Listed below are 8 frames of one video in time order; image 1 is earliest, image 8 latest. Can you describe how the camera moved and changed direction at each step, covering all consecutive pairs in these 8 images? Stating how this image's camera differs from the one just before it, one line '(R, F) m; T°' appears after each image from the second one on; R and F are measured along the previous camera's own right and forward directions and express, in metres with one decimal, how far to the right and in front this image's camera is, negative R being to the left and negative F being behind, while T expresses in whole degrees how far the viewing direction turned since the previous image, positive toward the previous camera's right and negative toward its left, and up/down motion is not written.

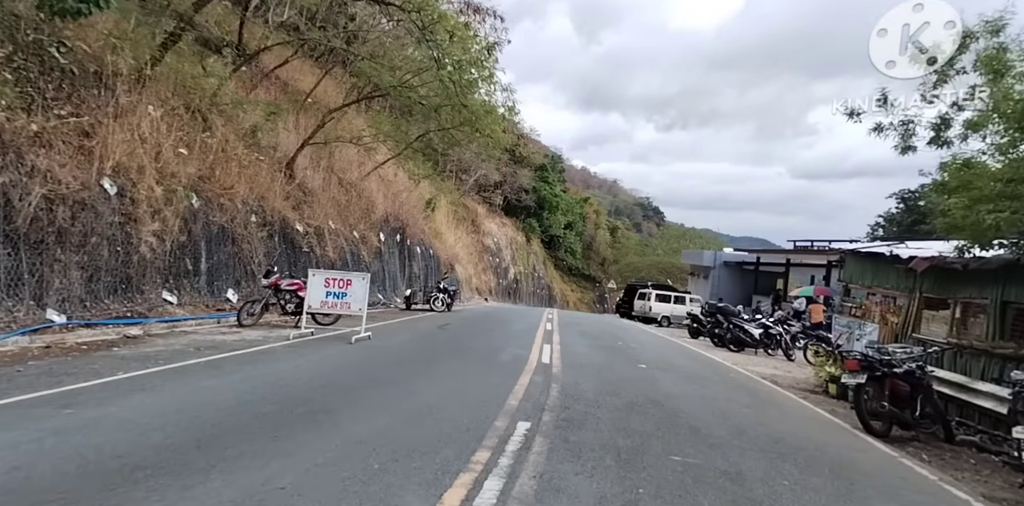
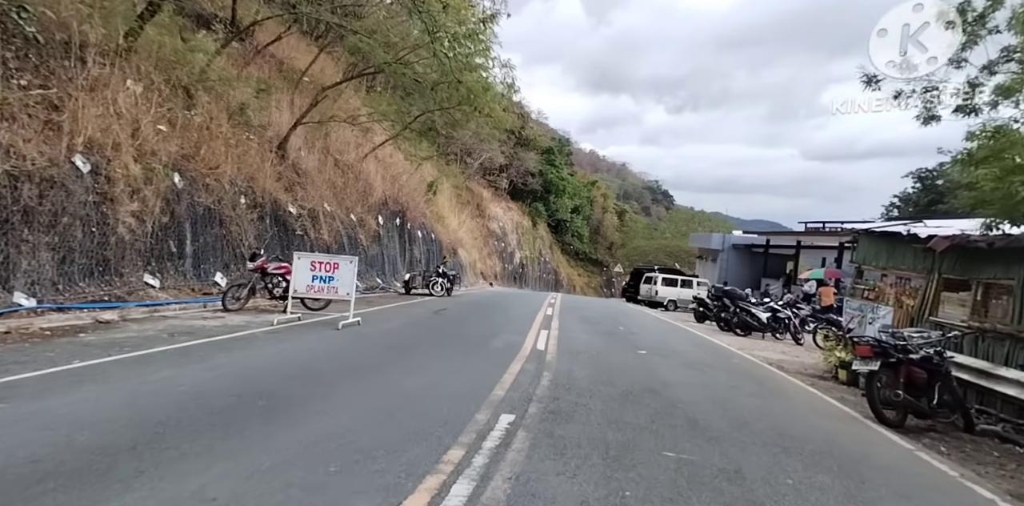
(+0.4, +0.6) m; -1°
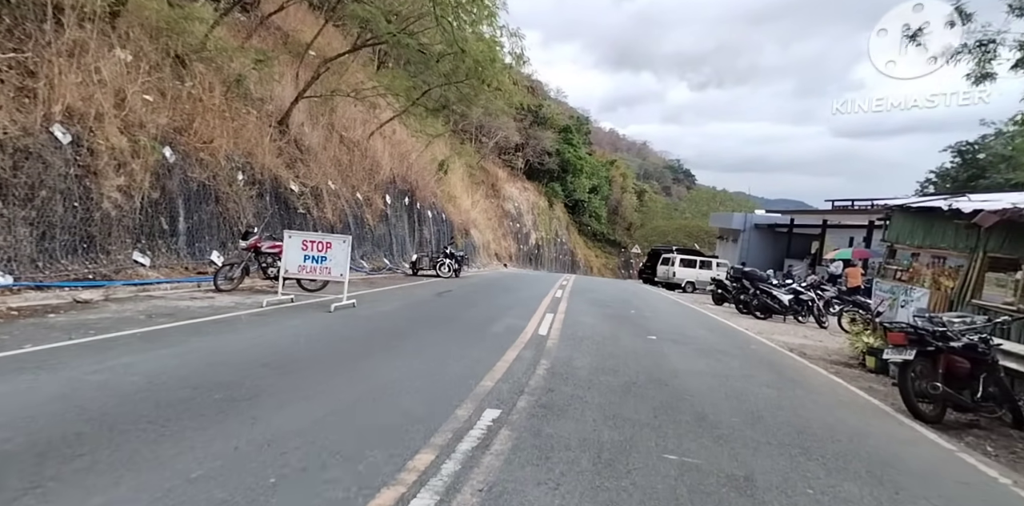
(+0.4, +0.8) m; -2°
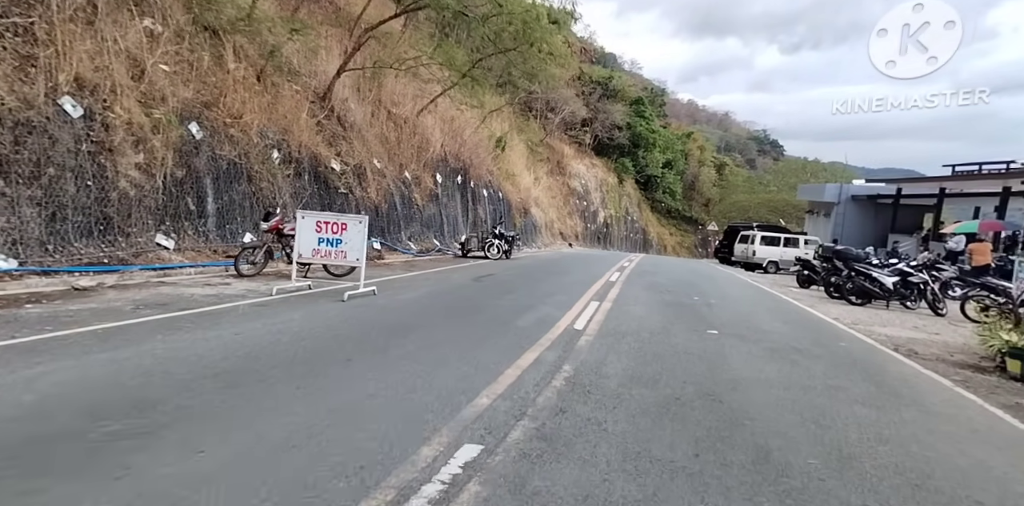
(+0.8, +1.8) m; -8°
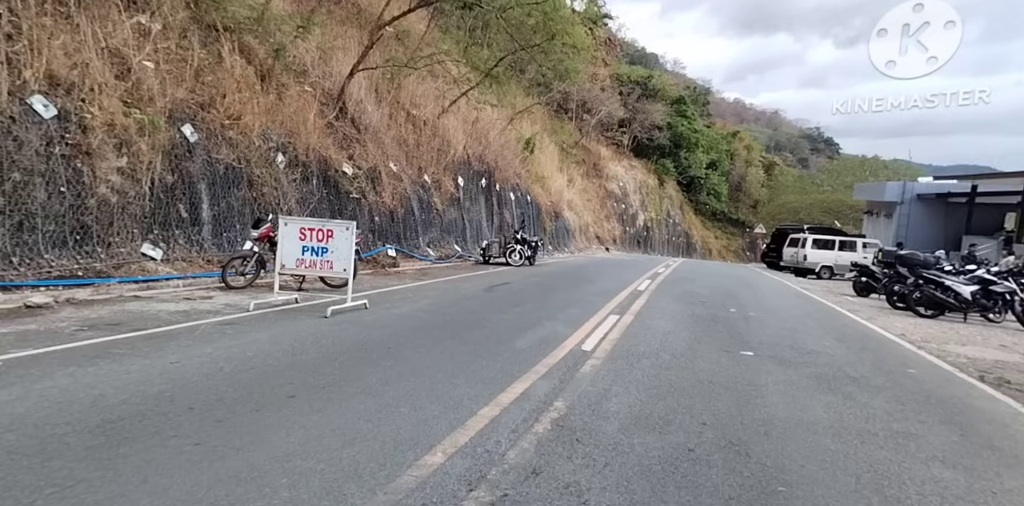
(+0.7, +1.4) m; -4°
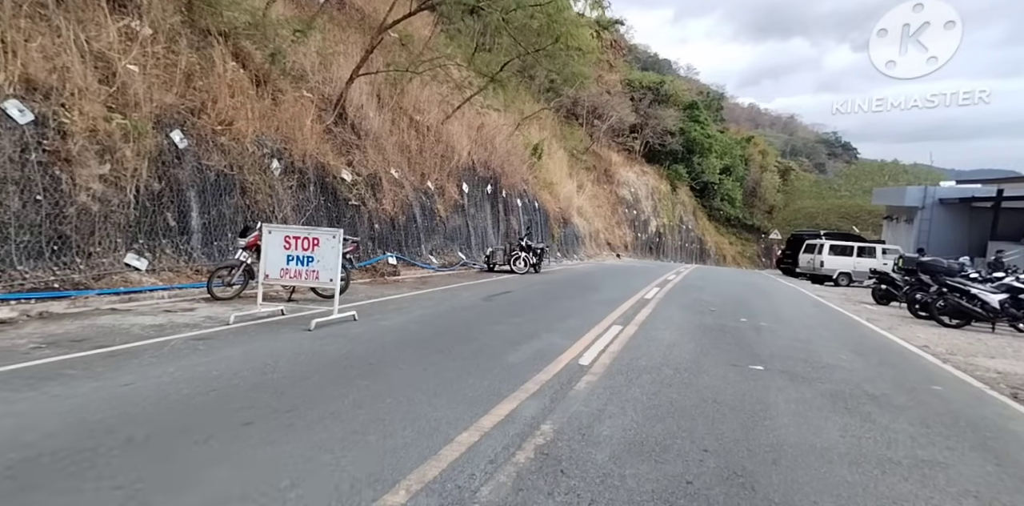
(+0.3, +0.5) m; -1°
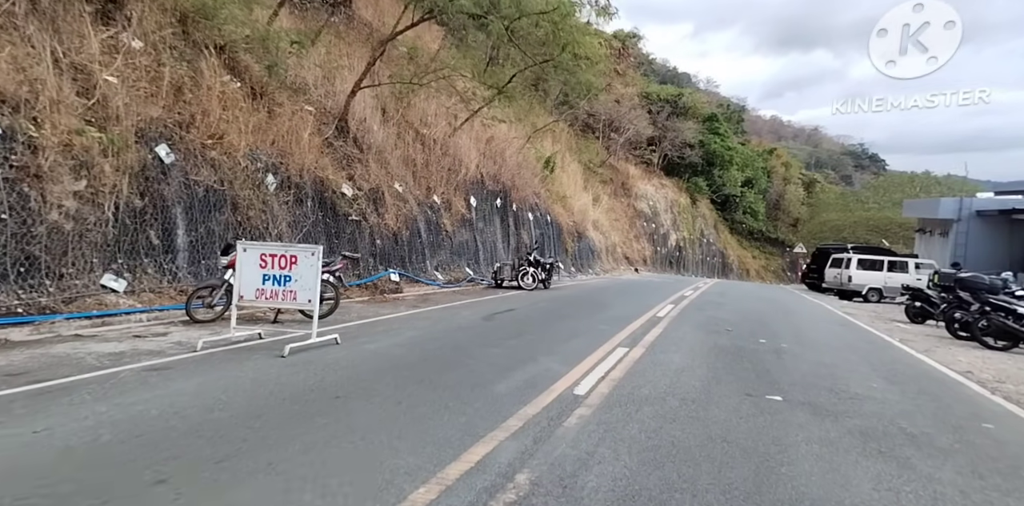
(+0.5, +0.8) m; -2°
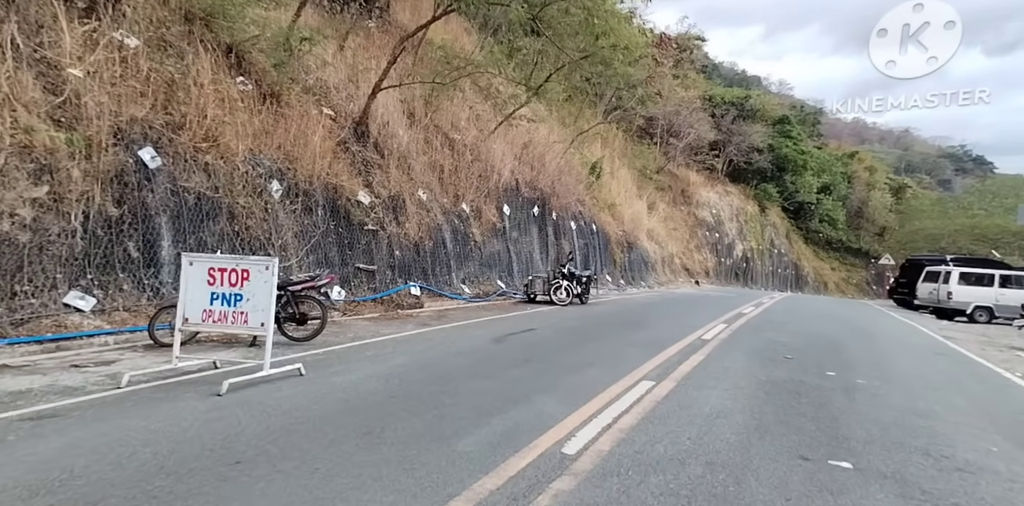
(+1.0, +1.8) m; -7°
